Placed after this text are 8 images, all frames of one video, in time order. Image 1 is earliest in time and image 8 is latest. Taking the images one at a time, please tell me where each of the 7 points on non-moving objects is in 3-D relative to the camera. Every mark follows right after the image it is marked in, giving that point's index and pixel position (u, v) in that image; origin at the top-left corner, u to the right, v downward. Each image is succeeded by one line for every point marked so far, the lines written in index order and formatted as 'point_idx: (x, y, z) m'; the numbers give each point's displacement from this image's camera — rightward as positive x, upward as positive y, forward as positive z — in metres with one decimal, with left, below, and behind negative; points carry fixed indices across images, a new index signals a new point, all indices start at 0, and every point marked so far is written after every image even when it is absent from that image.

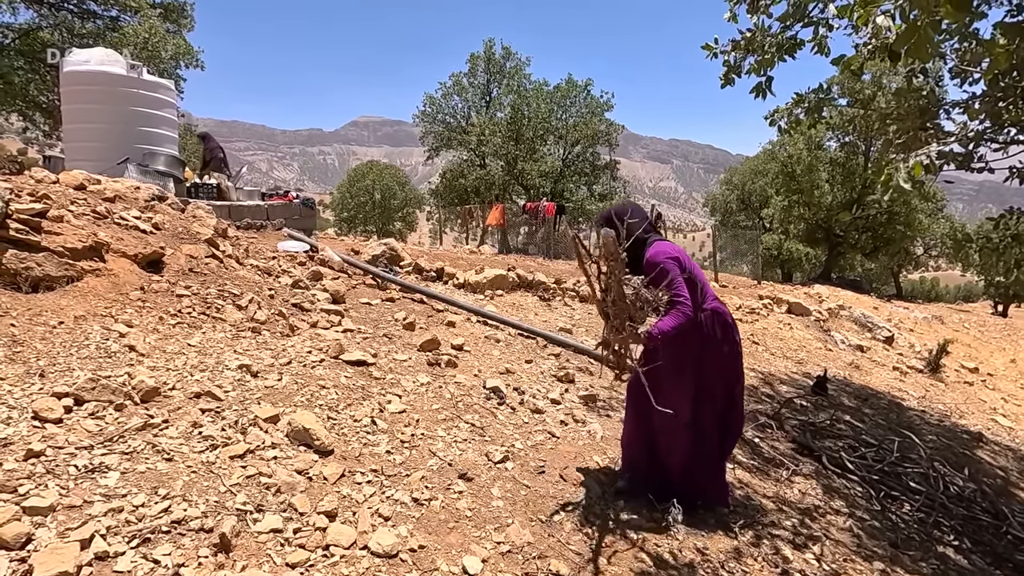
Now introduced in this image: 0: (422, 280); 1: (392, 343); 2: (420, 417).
0: (-1.3, +0.1, +7.7) m
1: (-1.1, -0.5, +4.7) m
2: (-0.6, -0.8, +3.3) m
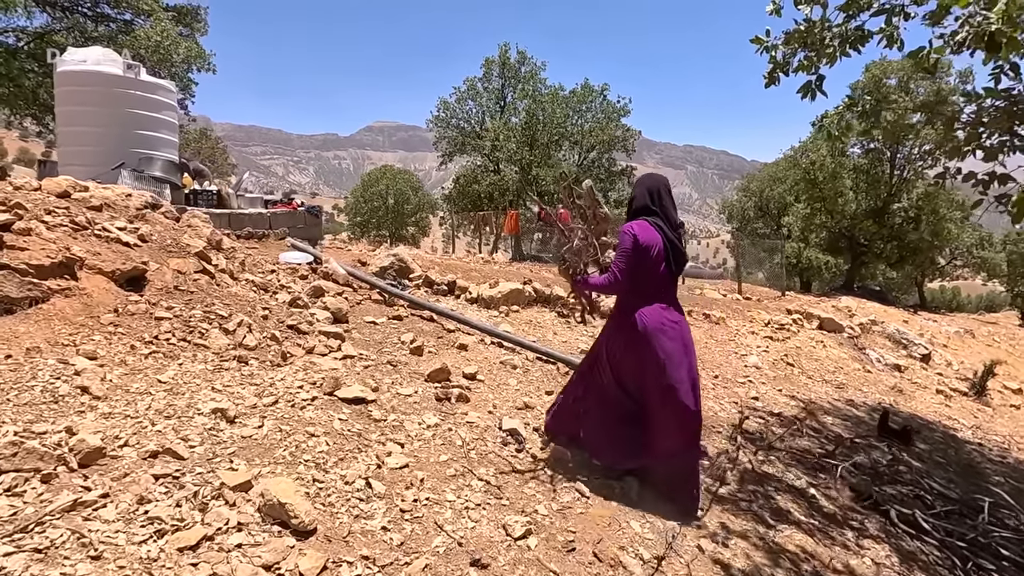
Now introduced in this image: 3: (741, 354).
0: (-1.1, -0.1, +7.2) m
1: (-0.9, -0.7, +4.2) m
2: (-0.5, -1.0, +2.8) m
3: (+3.4, -1.0, +7.8) m
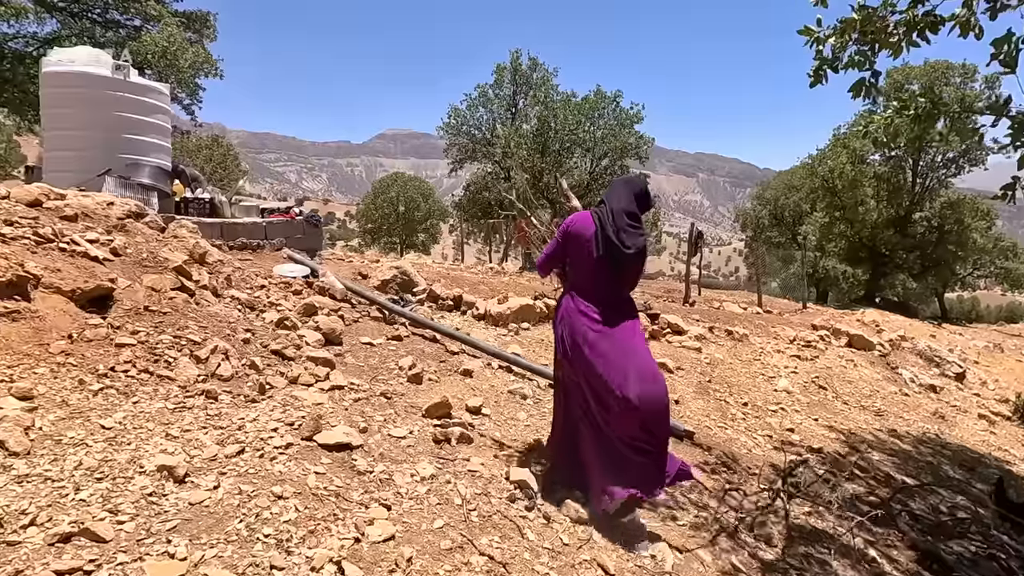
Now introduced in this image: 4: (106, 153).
0: (-0.9, -0.3, +6.7) m
1: (-0.8, -0.8, +3.7) m
2: (-0.4, -1.1, +2.3) m
3: (+3.5, -1.2, +7.2) m
4: (-4.8, +1.6, +6.3) m
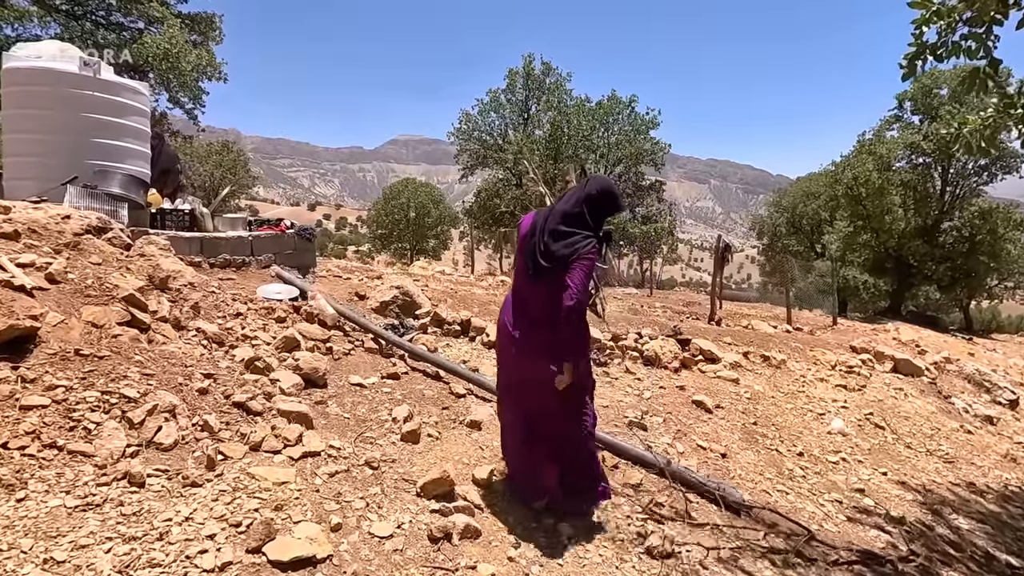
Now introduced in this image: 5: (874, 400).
0: (-0.8, -0.6, +5.9) m
1: (-0.7, -1.1, +2.9) m
2: (-0.3, -1.3, +1.5) m
3: (+3.7, -1.5, +6.4) m
4: (-4.7, +1.4, +5.6) m
5: (+5.2, -1.6, +7.6) m
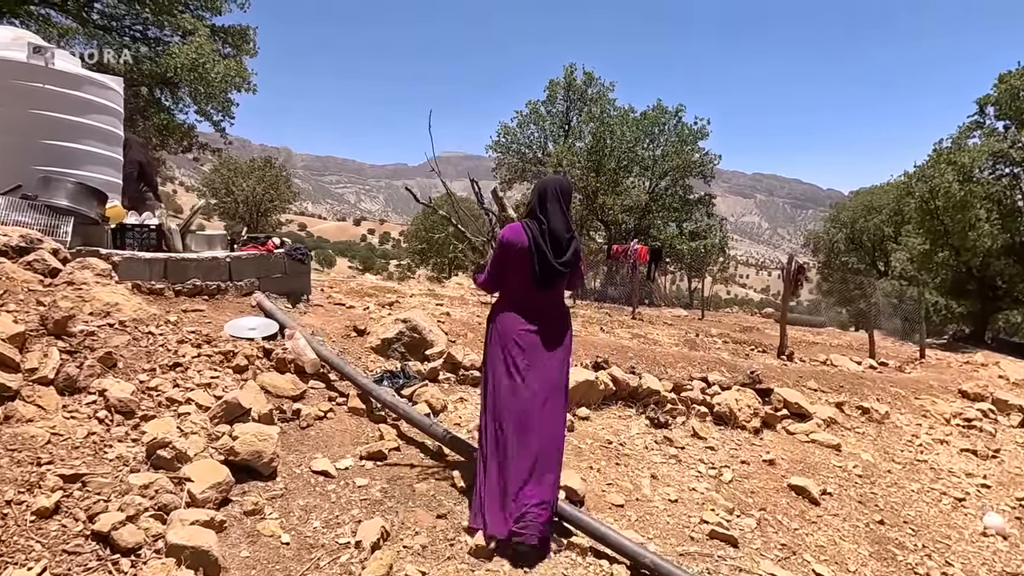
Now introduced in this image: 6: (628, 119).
0: (-0.5, -0.9, +4.6) m
1: (-0.7, -1.3, +1.6) m
2: (-0.4, -1.5, +0.1) m
3: (+4.0, -1.9, +4.7) m
4: (-4.4, +1.1, +4.7) m
5: (+5.6, -2.0, +5.8) m
6: (+4.3, +6.2, +19.3) m
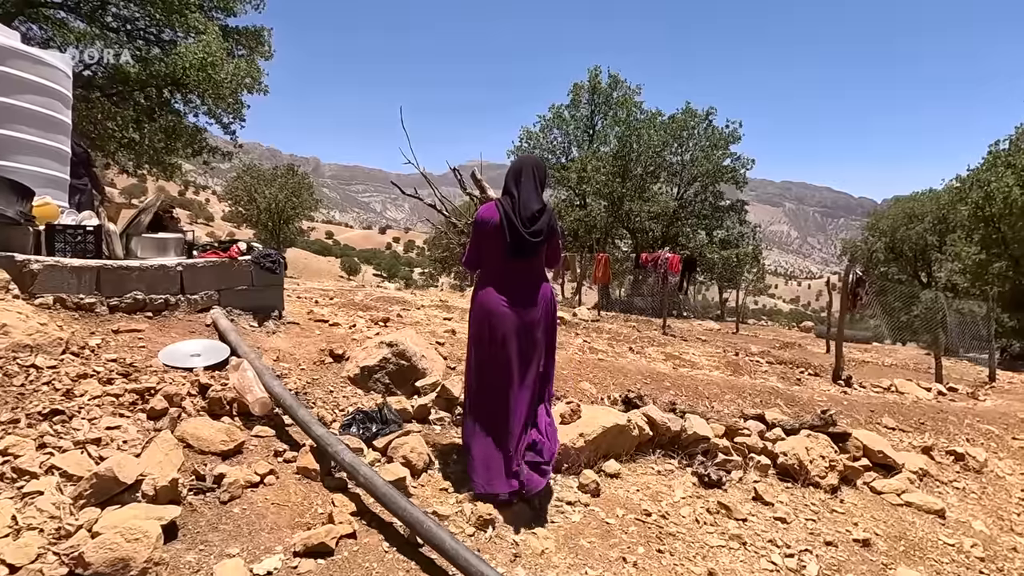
0: (-0.4, -1.0, +3.6) m
1: (-0.8, -1.4, +0.6) m
2: (-0.5, -1.6, -0.9) m
3: (+4.0, -2.0, +3.5) m
4: (-4.3, +1.0, +3.9) m
5: (+5.7, -2.2, +4.6) m
6: (+5.0, +5.8, +18.2) m
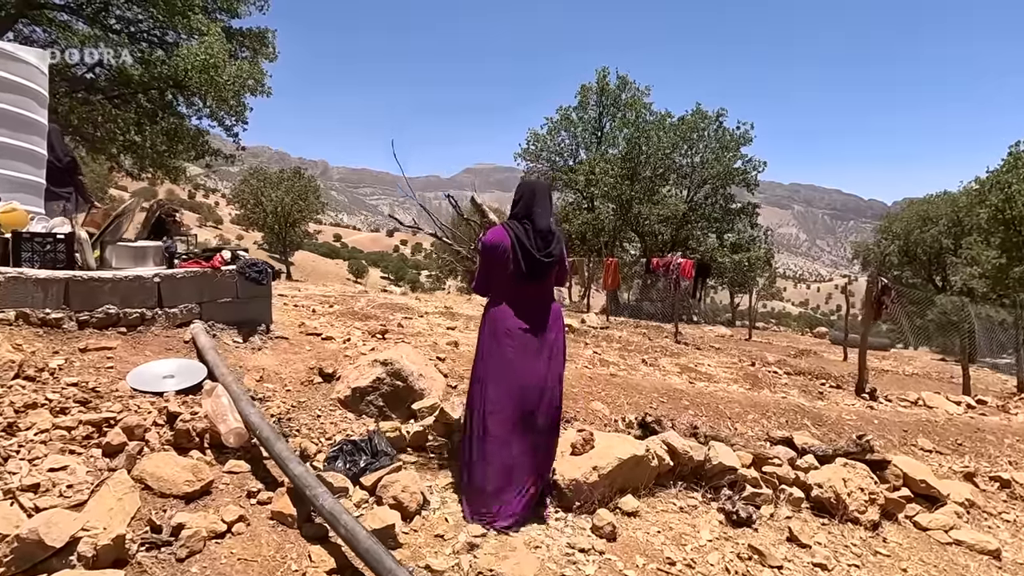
0: (-0.4, -1.1, +3.3) m
1: (-0.8, -1.4, +0.2) m
2: (-0.6, -1.7, -1.2) m
3: (+4.1, -2.1, +3.1) m
4: (-4.3, +0.9, +3.6) m
5: (+5.7, -2.3, +4.1) m
6: (+5.2, +5.6, +17.8) m
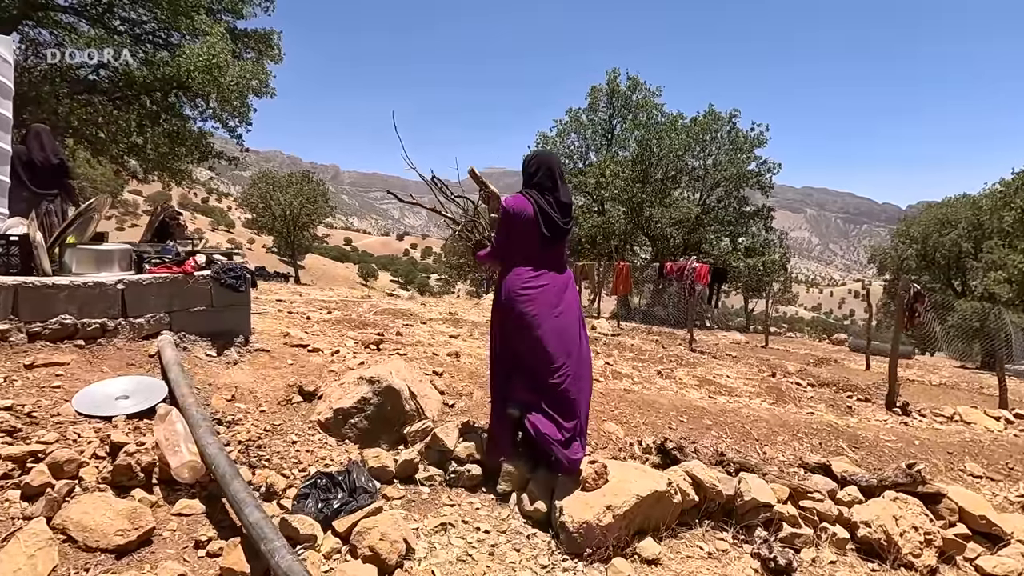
0: (-0.4, -1.1, +2.8) m
1: (-0.8, -1.5, -0.2) m
2: (-0.6, -1.7, -1.7) m
3: (+4.1, -2.2, +2.6) m
4: (-4.2, +0.8, +3.2) m
5: (+5.7, -2.4, +3.5) m
6: (+5.5, +5.5, +17.3) m
